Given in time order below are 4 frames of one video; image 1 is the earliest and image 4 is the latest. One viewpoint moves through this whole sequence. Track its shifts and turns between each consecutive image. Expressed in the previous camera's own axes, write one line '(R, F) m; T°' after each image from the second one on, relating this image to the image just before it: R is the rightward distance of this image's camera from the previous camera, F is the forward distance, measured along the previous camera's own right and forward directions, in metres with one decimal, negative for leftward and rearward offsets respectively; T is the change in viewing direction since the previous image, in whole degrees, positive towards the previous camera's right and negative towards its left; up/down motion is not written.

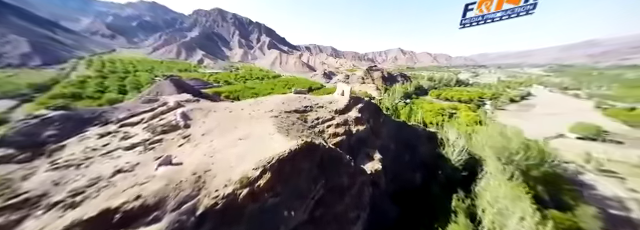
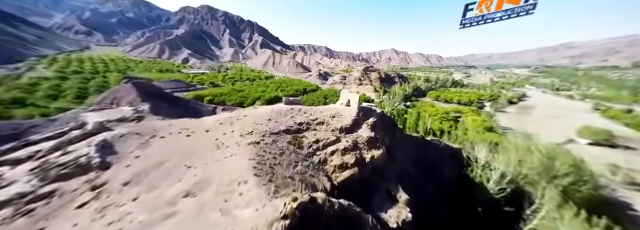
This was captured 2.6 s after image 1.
(-0.2, +2.9) m; +2°
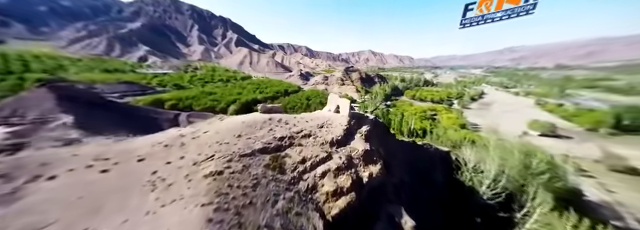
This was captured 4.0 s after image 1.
(-0.1, +1.5) m; +7°
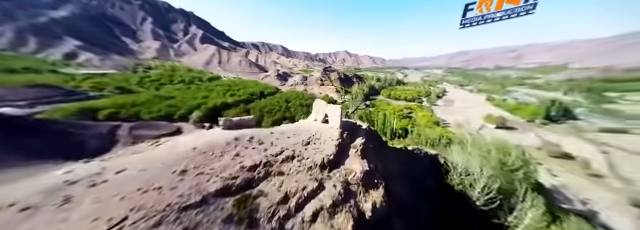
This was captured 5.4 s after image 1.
(-0.2, +1.6) m; +8°
